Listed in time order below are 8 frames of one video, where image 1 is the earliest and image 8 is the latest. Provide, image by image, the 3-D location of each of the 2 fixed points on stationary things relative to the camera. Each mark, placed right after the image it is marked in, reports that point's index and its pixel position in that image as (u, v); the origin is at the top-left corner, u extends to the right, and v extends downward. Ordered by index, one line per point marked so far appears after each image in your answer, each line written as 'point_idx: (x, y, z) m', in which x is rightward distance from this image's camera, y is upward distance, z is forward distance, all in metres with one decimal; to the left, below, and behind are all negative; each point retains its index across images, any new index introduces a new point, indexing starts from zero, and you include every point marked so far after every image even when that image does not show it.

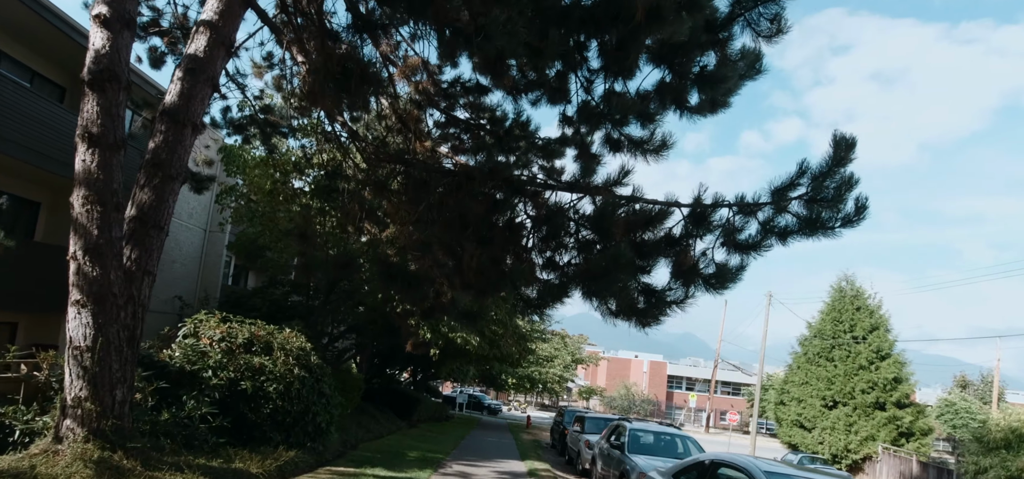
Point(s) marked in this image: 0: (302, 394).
0: (-2.9, -2.2, +10.5) m
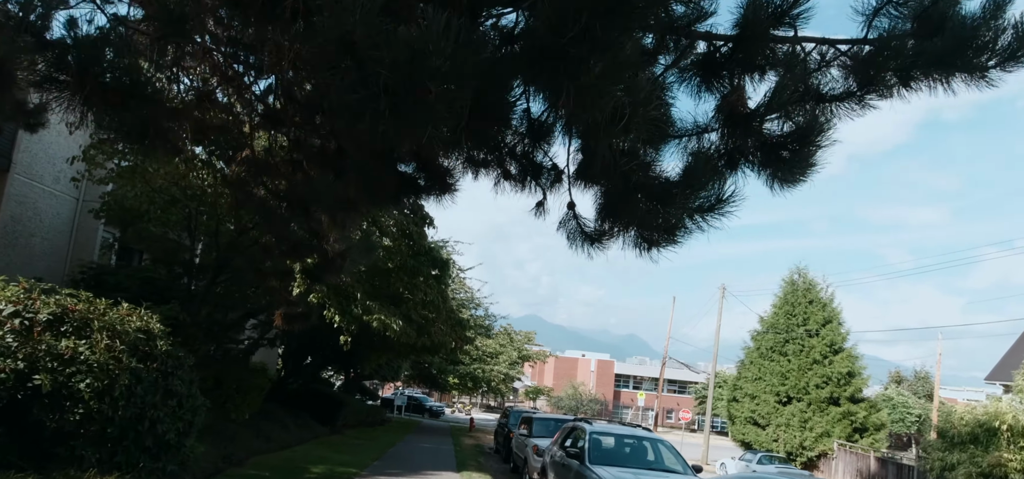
0: (-3.7, -1.6, +7.4) m
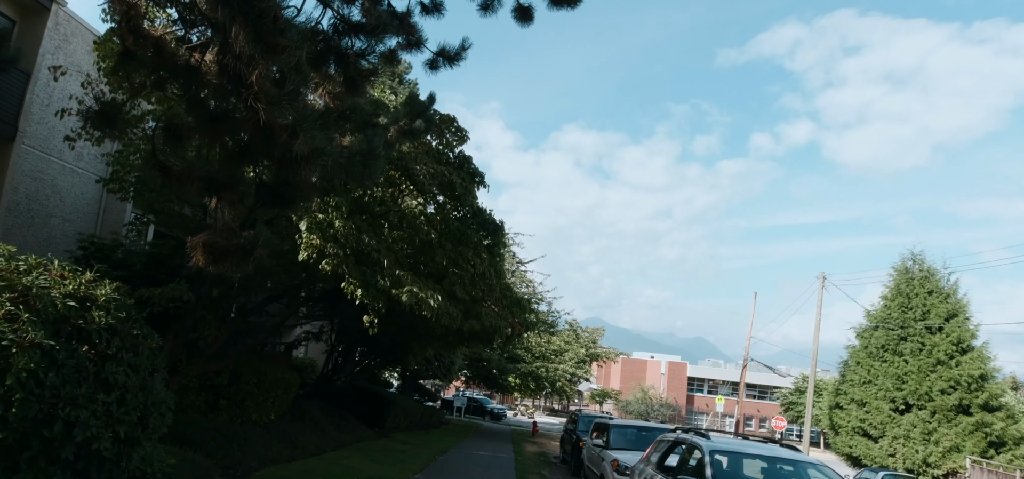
0: (-3.2, -1.0, +5.1) m
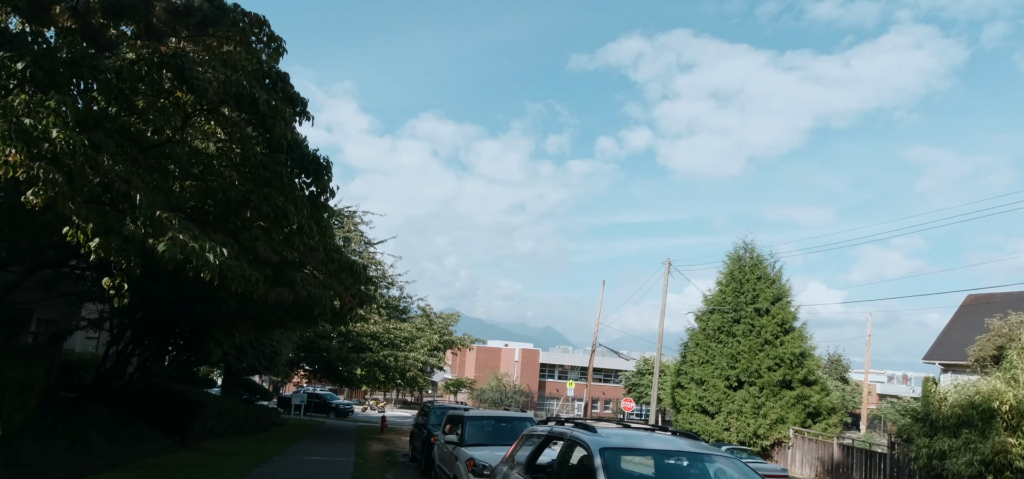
0: (-4.0, -0.5, +2.2) m
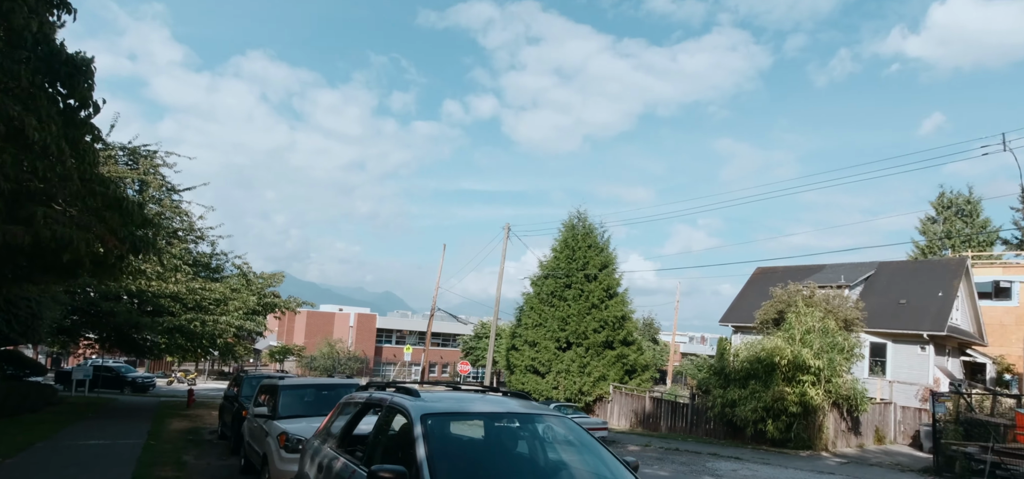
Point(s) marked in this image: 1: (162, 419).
0: (-4.2, -0.1, +0.2) m
1: (-8.2, -4.2, +17.6) m
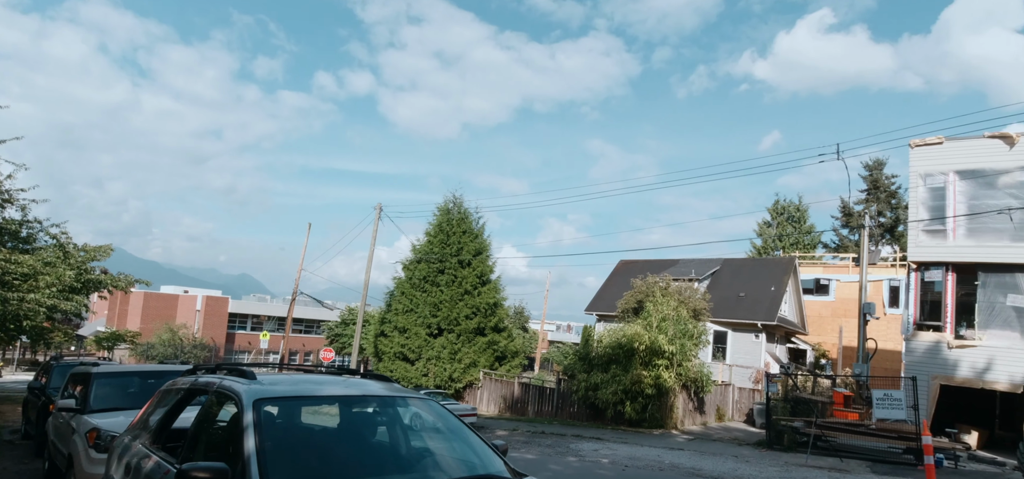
0: (-4.5, 0.0, -0.1) m
1: (-11.5, -3.7, +16.5) m
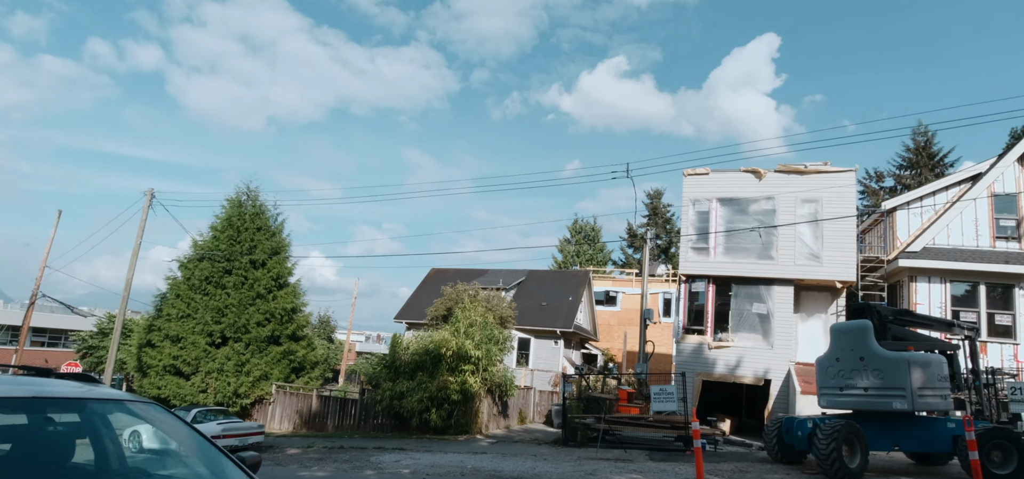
0: (-3.9, -0.3, +2.1) m
1: (-15.0, -3.9, +16.2) m
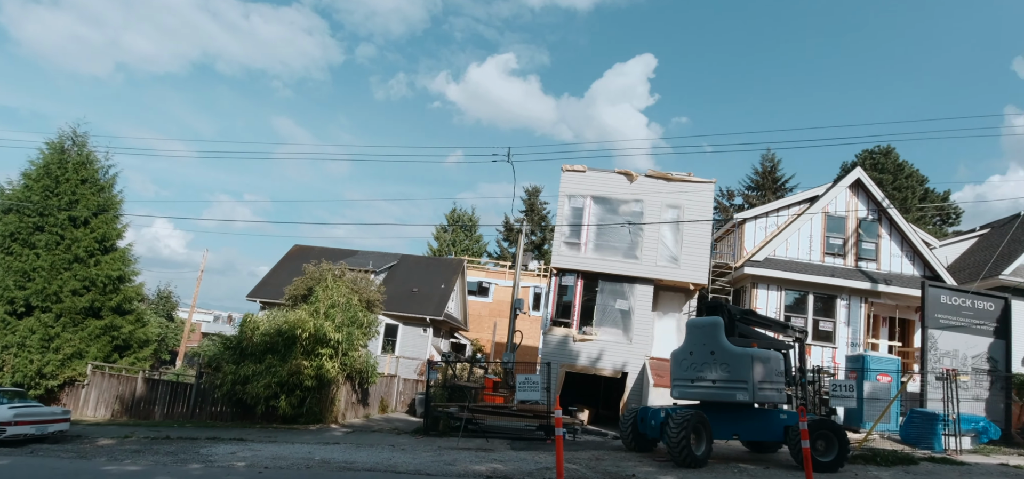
0: (-3.3, +0.7, +2.0) m
1: (-17.0, -2.1, +13.8) m
